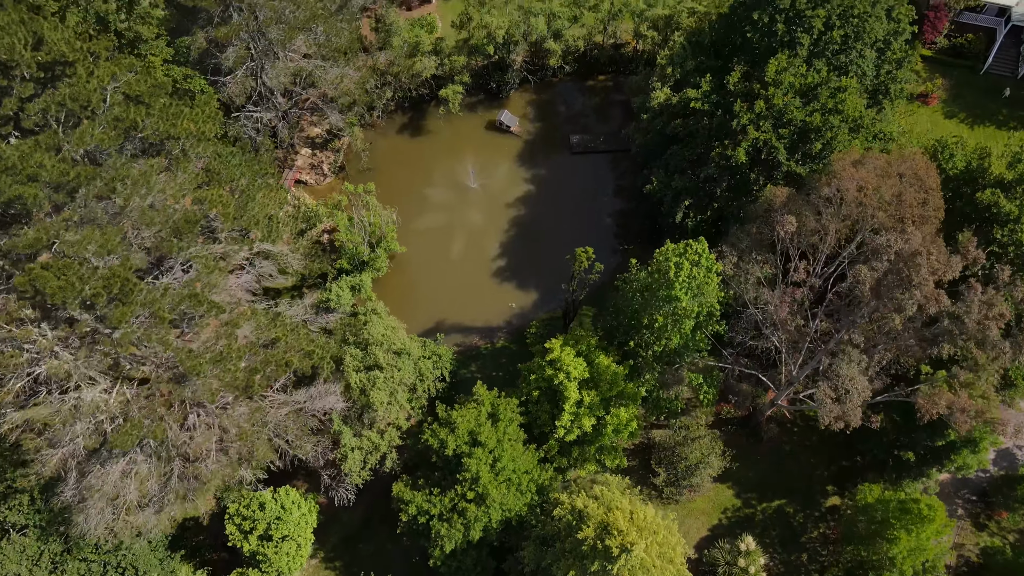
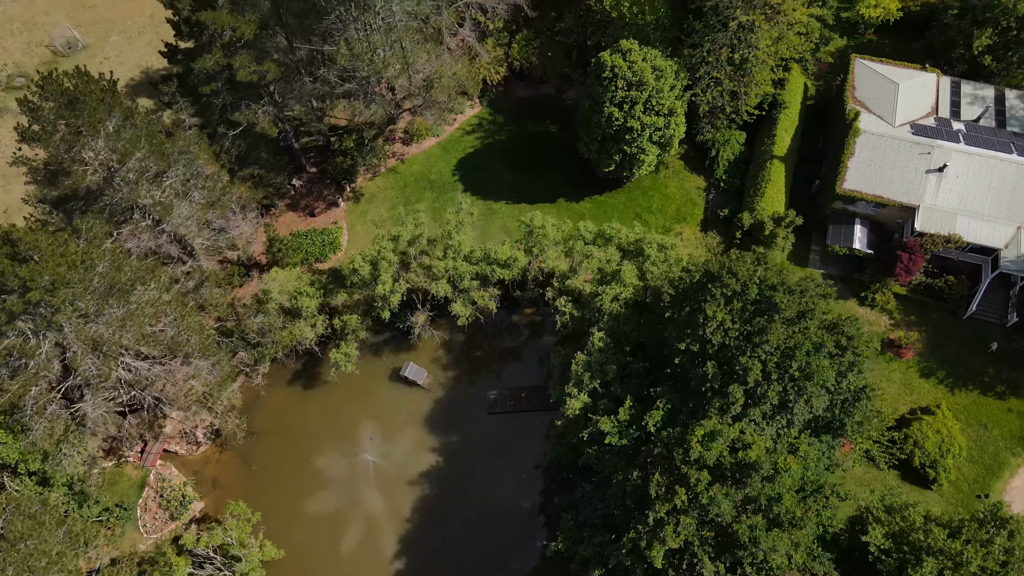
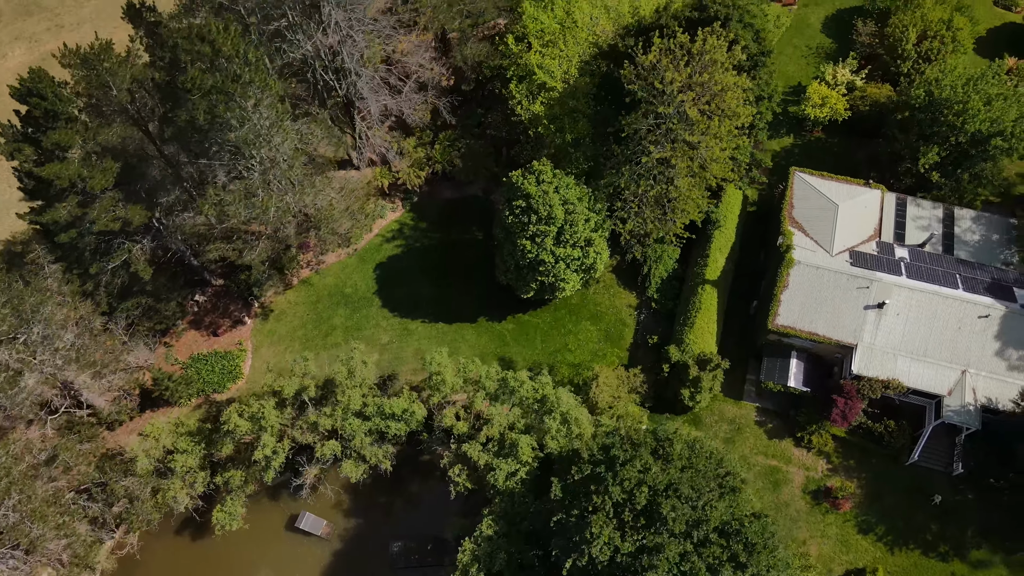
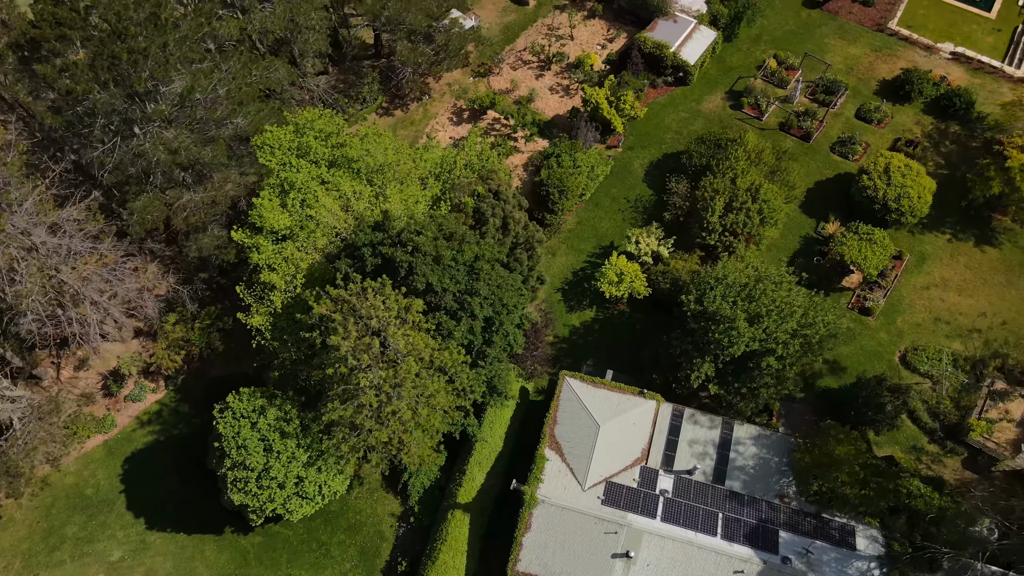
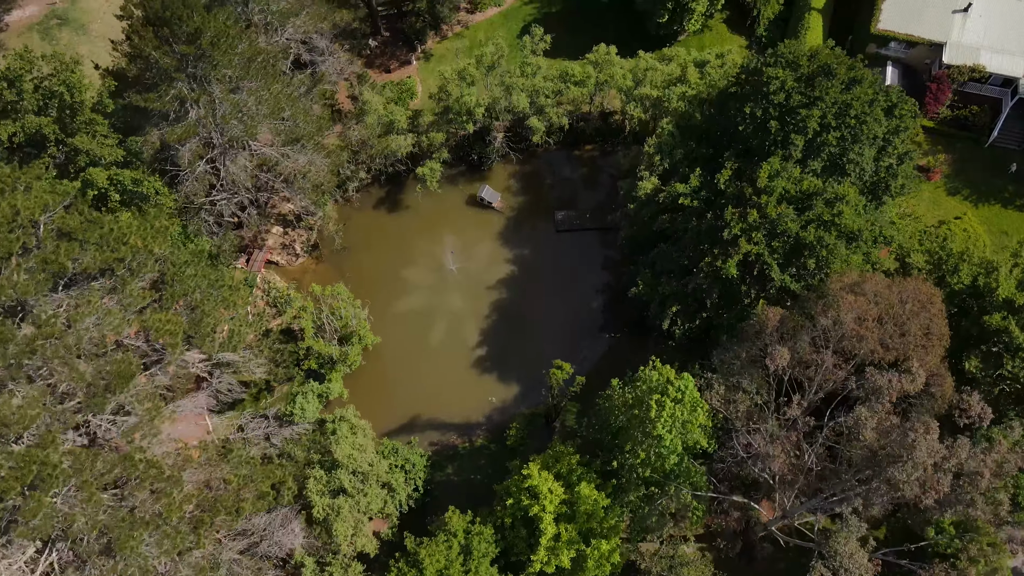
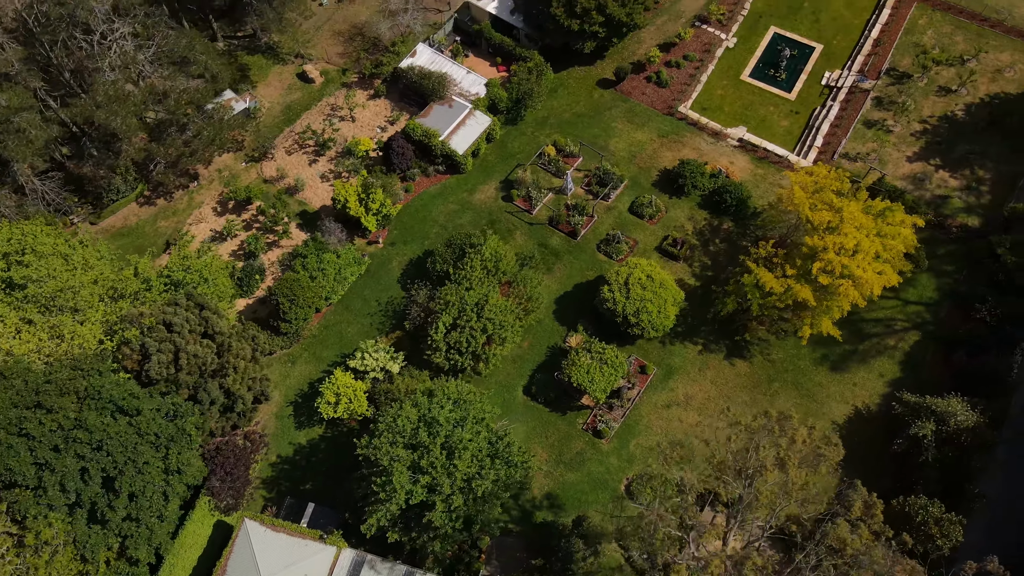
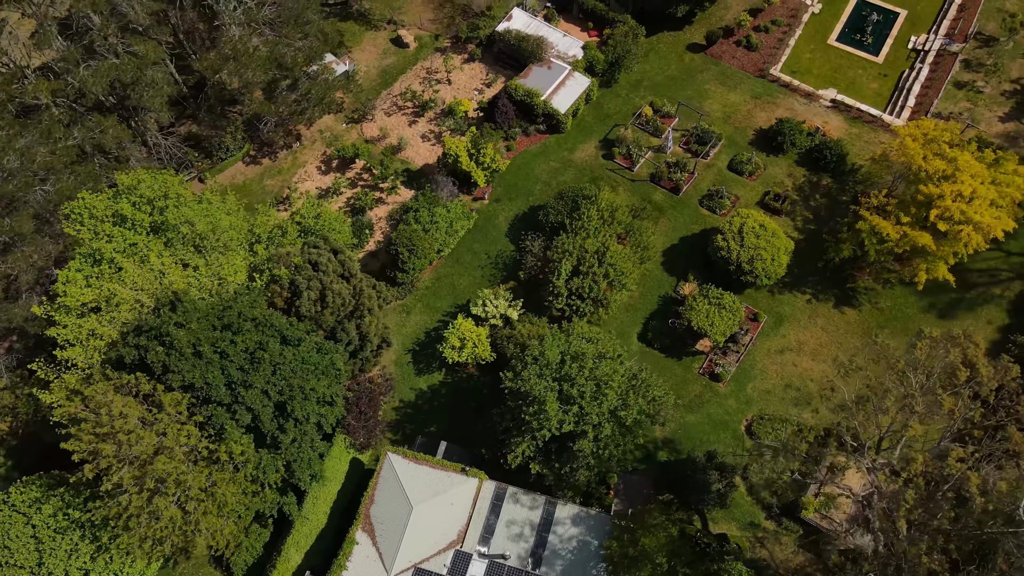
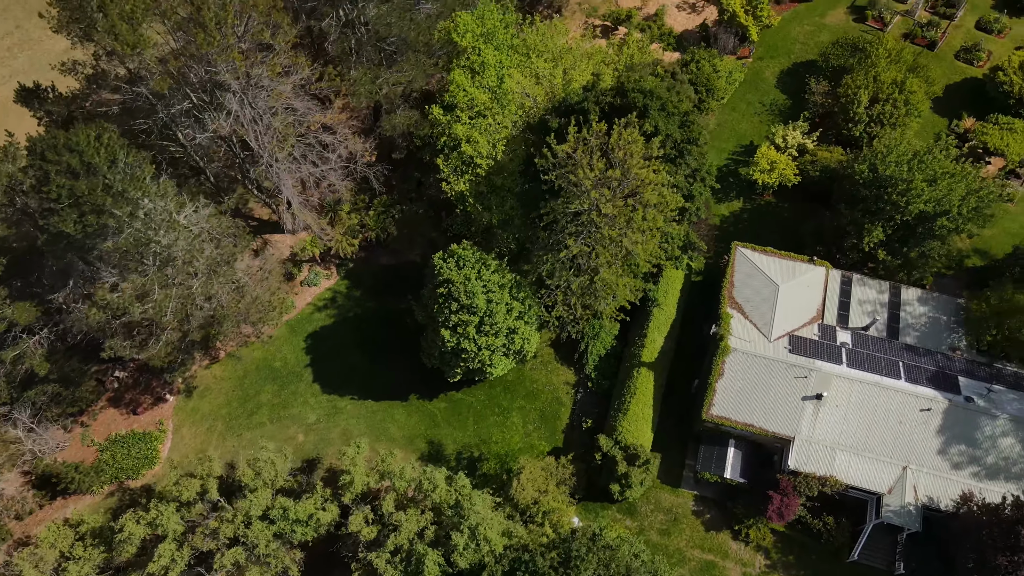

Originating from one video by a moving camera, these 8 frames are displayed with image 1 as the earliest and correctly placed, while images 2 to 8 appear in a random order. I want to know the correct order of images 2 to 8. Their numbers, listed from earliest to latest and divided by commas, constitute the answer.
5, 2, 3, 8, 4, 7, 6
